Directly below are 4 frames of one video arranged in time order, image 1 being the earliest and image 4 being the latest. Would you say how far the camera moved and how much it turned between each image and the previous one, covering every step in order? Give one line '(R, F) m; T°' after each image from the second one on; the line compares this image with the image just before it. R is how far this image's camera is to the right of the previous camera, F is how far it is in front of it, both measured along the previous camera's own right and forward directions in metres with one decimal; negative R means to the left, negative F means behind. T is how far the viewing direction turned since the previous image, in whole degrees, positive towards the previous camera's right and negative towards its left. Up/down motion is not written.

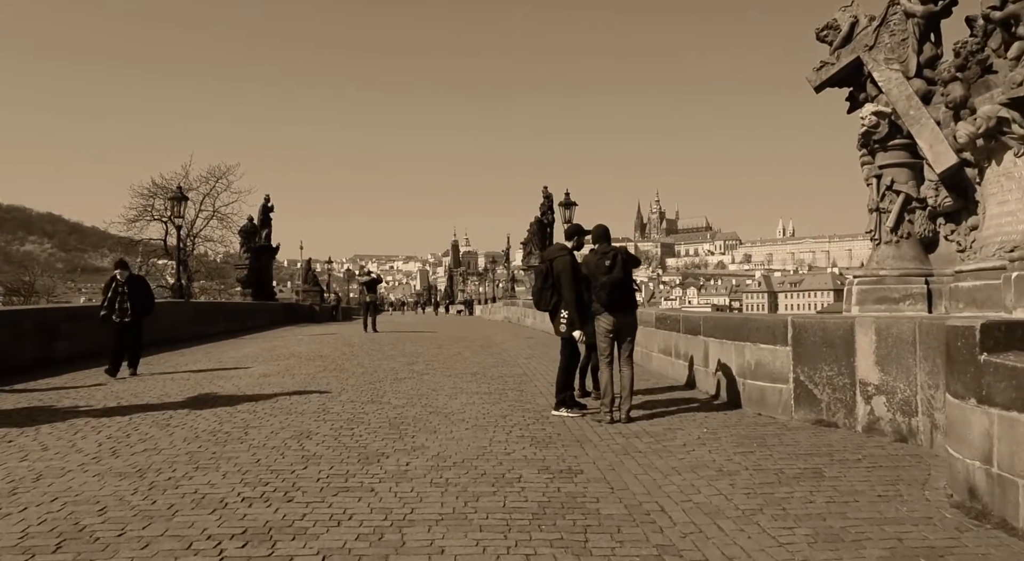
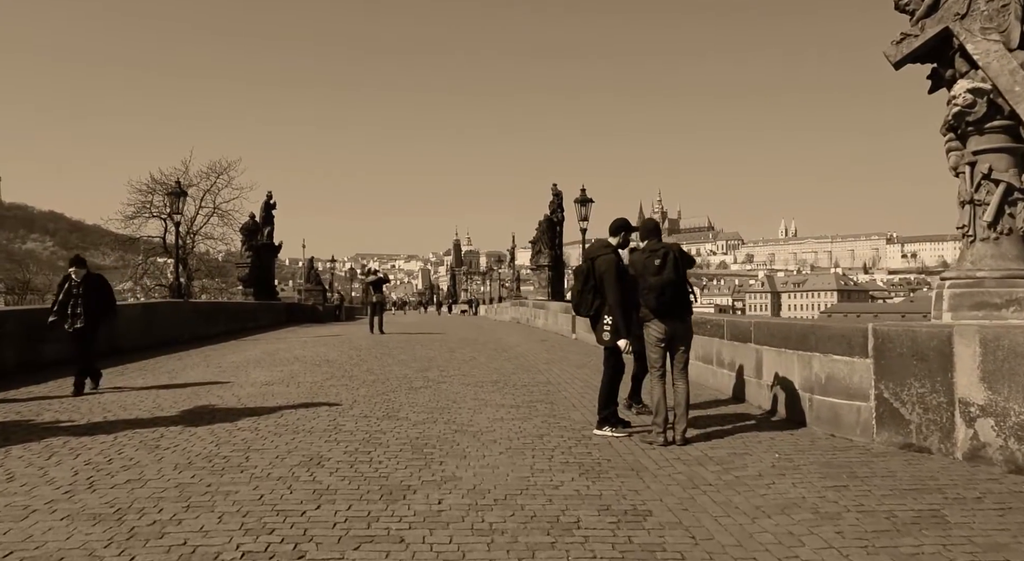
(-0.3, +1.0) m; 0°
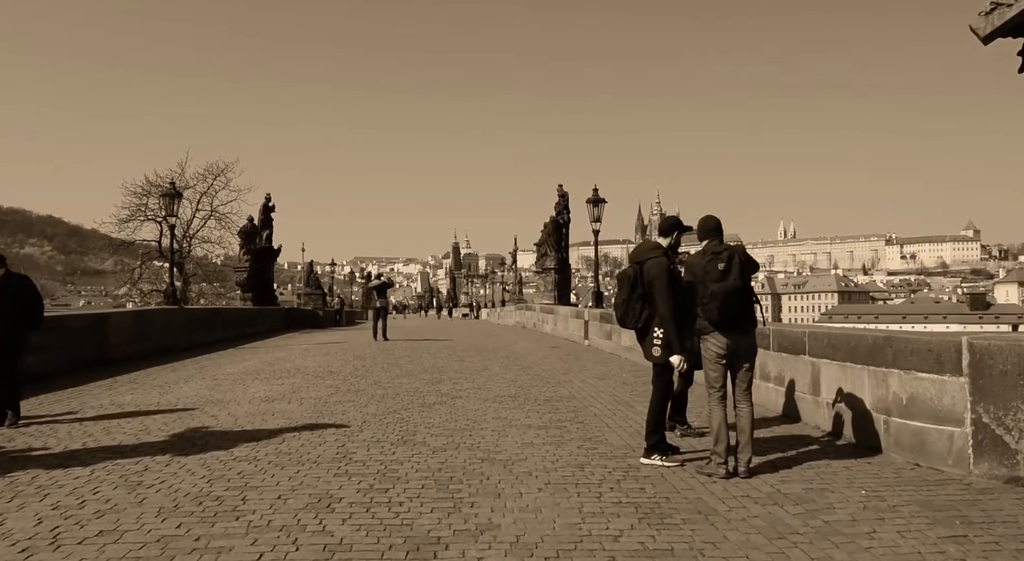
(-0.2, +0.9) m; 0°
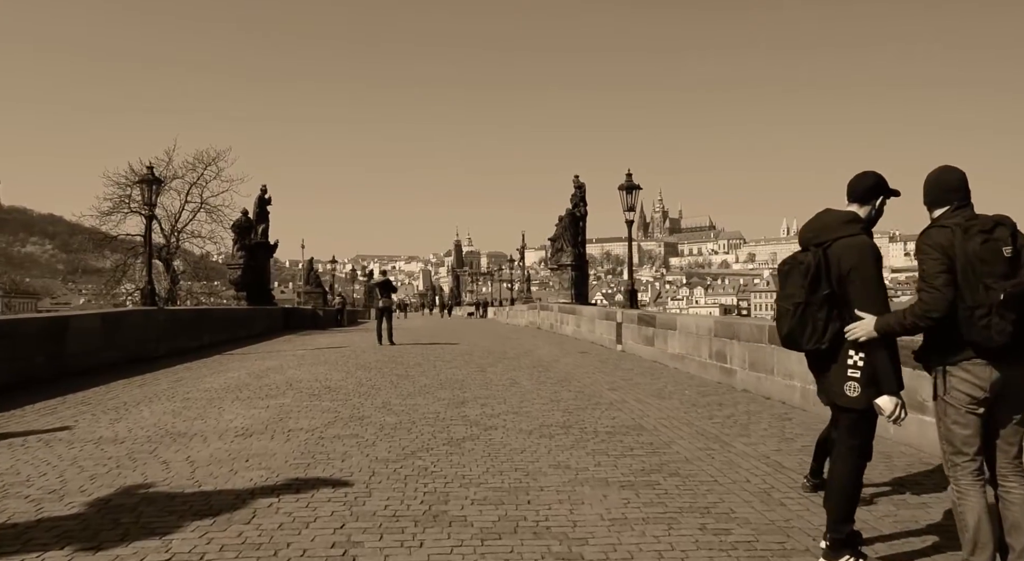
(-0.4, +2.5) m; 0°
